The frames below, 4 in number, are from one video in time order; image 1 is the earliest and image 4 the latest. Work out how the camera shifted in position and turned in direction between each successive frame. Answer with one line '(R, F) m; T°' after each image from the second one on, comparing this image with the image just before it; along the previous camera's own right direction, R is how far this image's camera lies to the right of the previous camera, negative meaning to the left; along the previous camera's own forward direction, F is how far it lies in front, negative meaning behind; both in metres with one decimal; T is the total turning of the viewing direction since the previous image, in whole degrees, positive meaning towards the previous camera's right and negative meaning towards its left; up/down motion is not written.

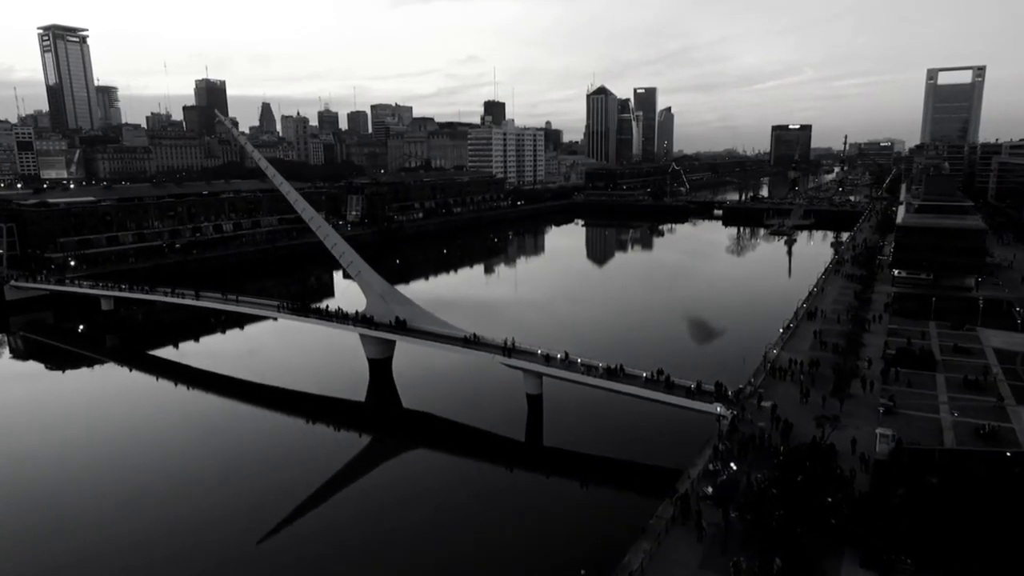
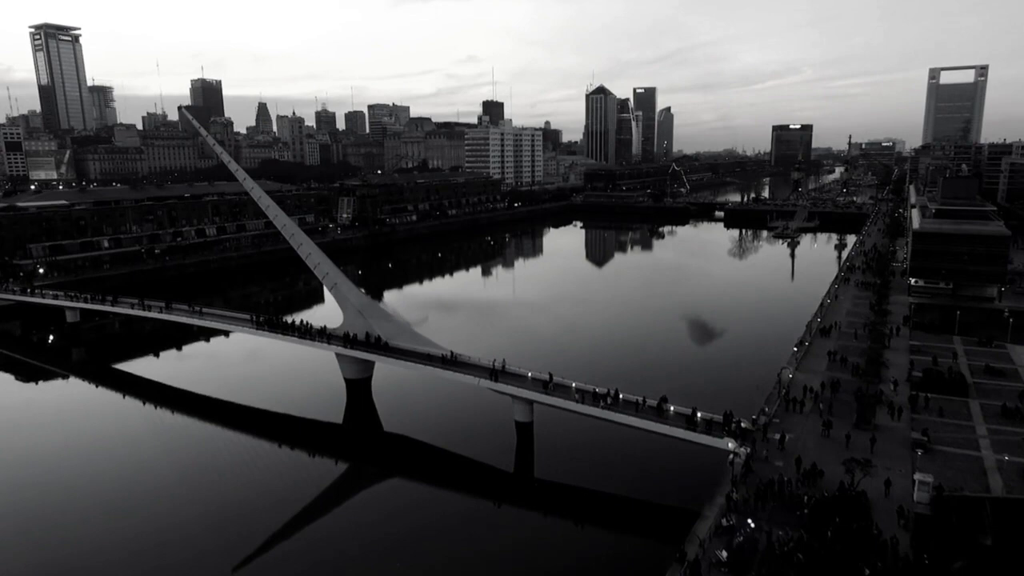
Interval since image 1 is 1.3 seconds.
(+0.3, +1.7) m; 0°
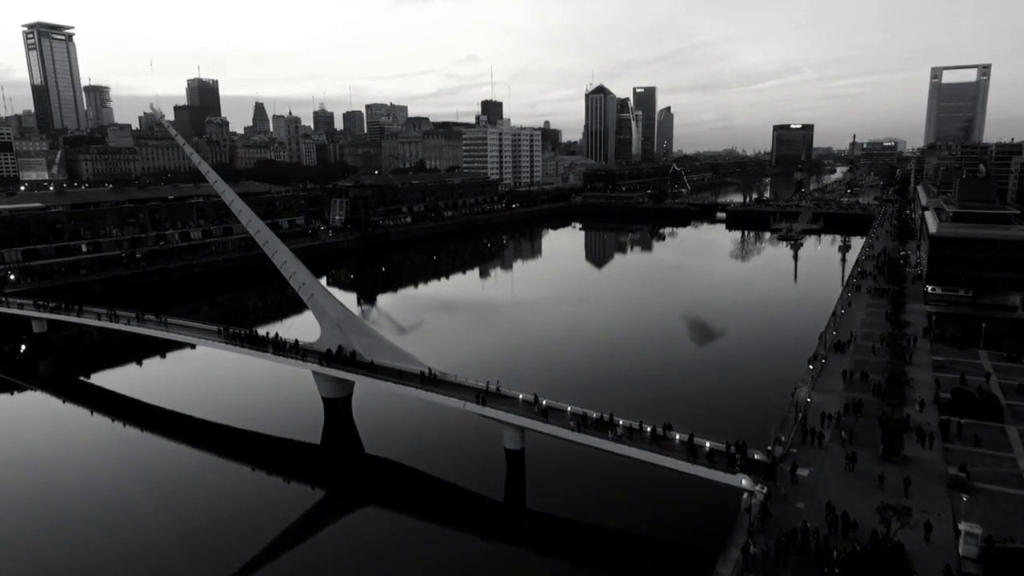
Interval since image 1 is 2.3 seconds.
(+0.2, +1.4) m; 0°
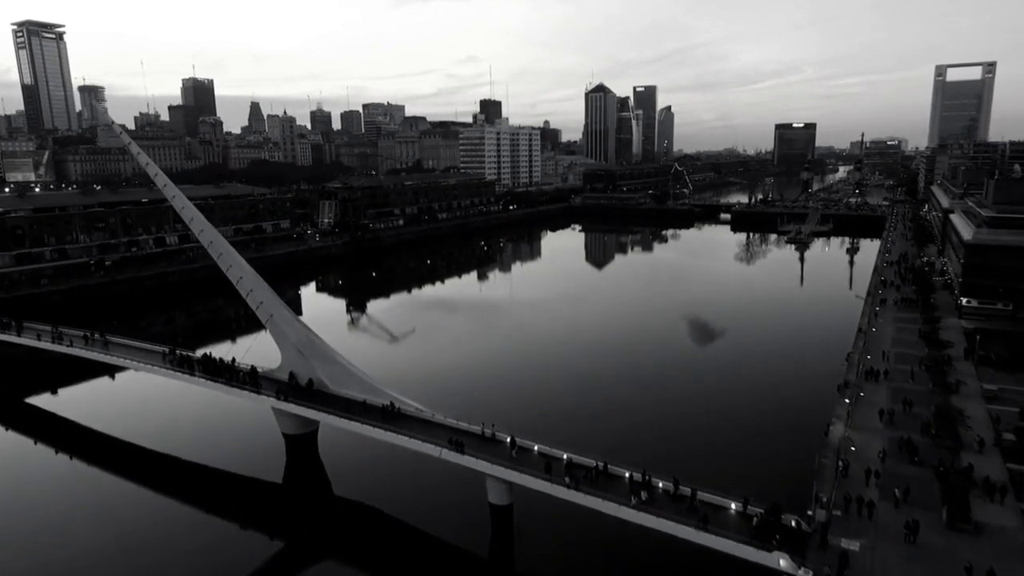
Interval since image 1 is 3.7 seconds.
(+0.3, +2.3) m; 0°
